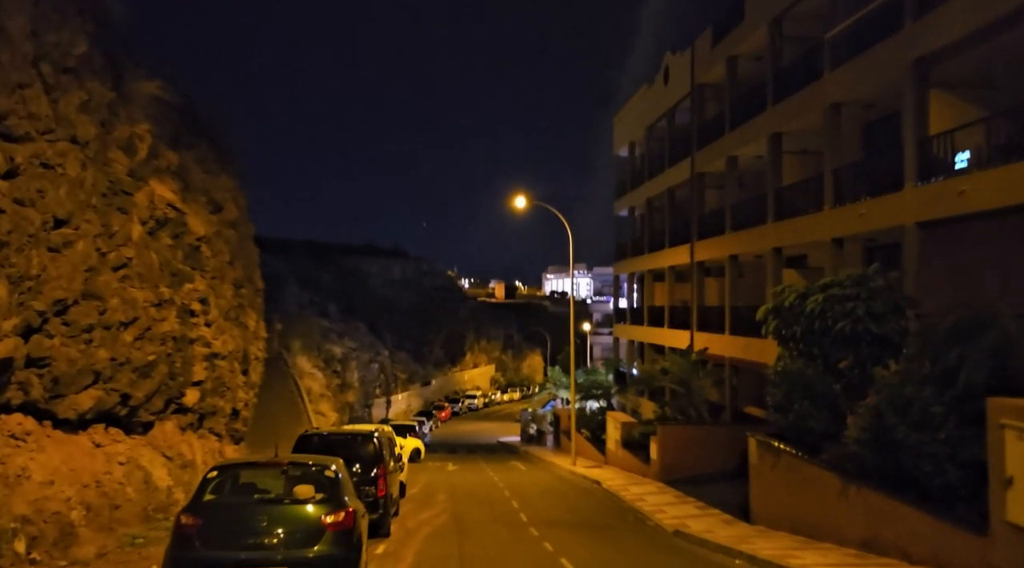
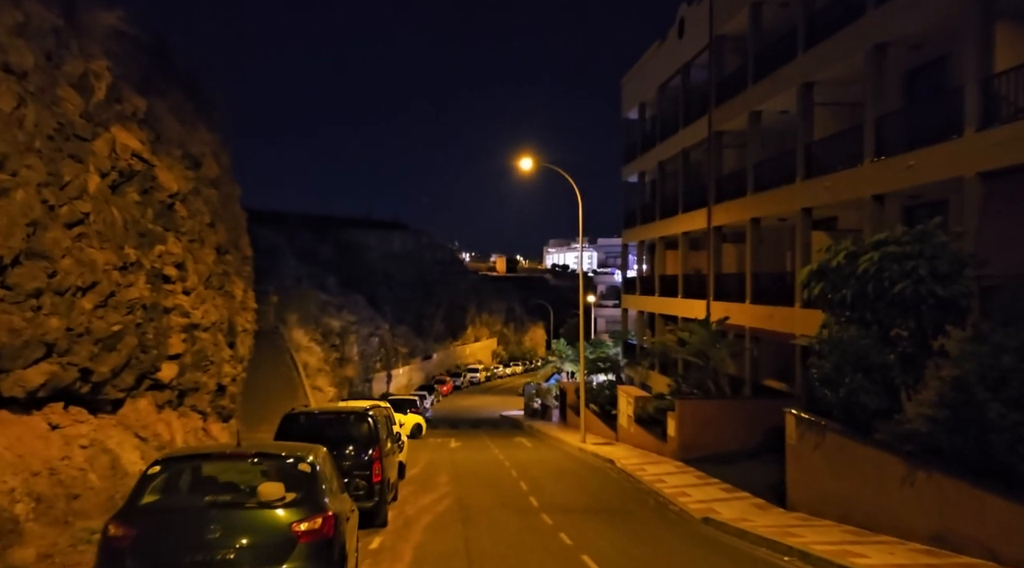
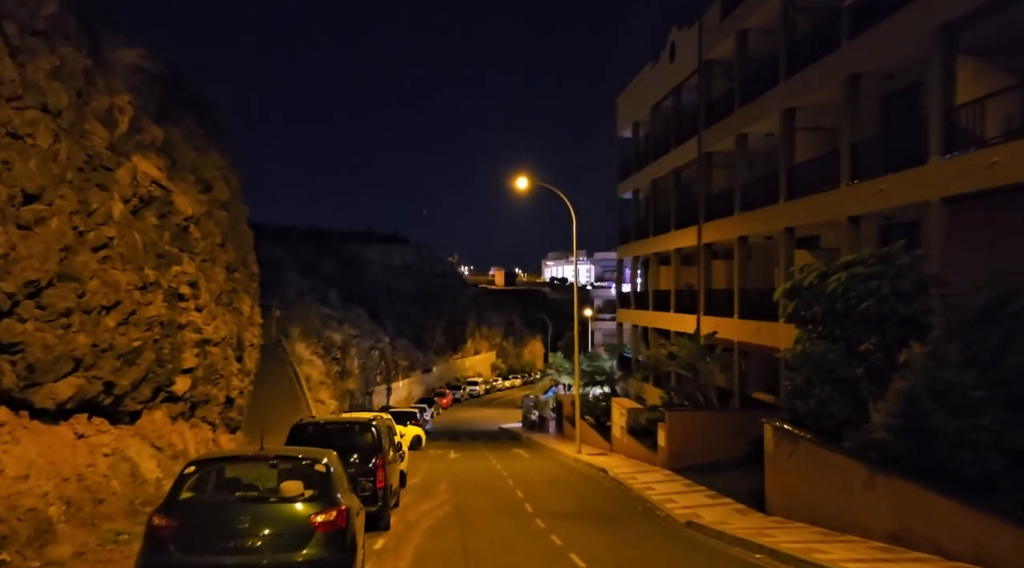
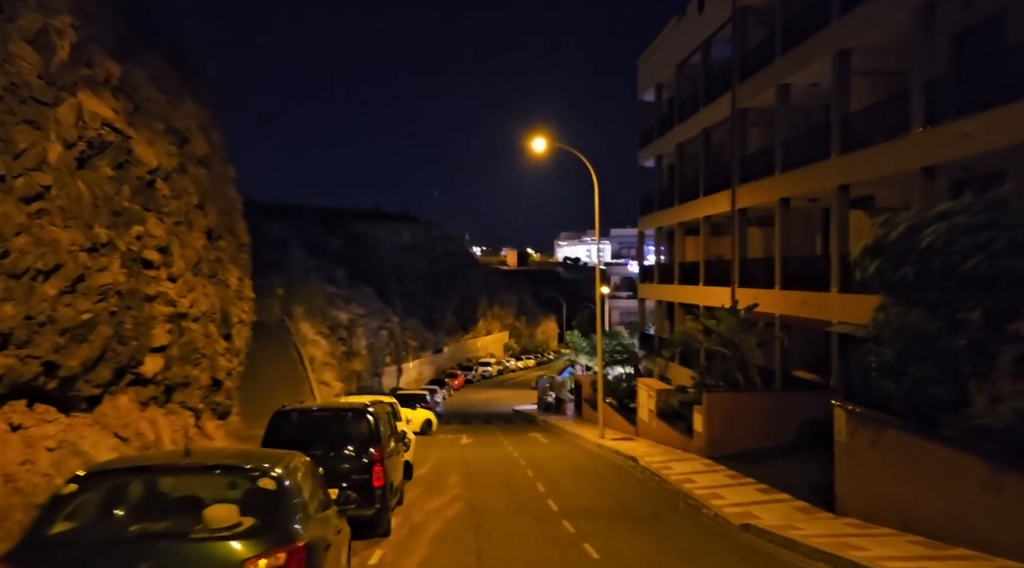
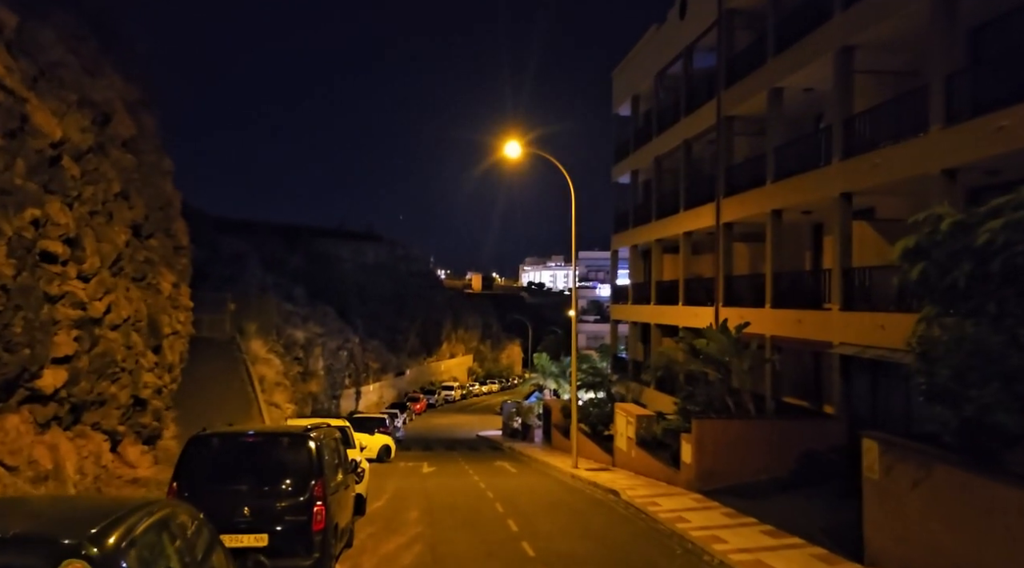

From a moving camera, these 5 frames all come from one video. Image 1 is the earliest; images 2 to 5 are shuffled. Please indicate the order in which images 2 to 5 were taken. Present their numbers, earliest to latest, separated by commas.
3, 2, 4, 5
